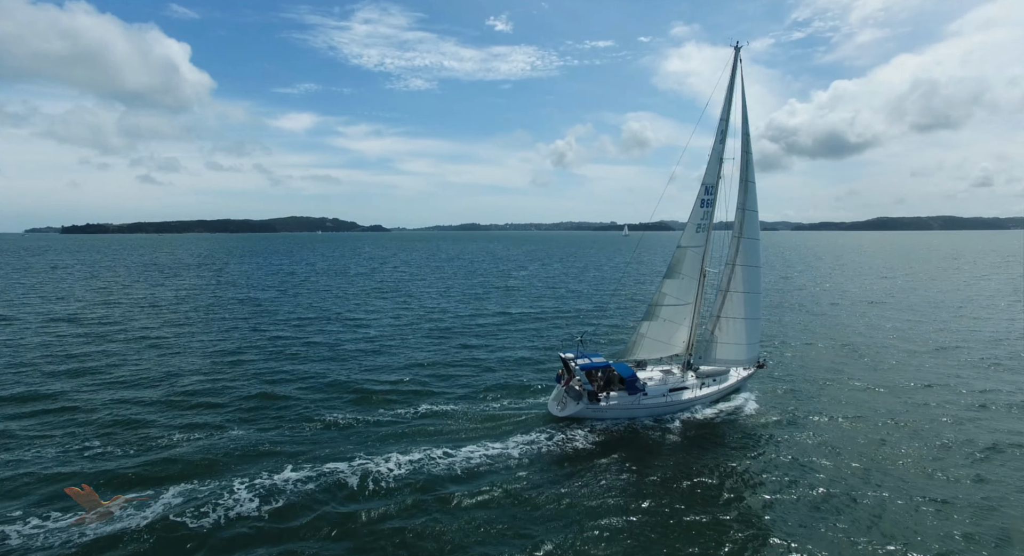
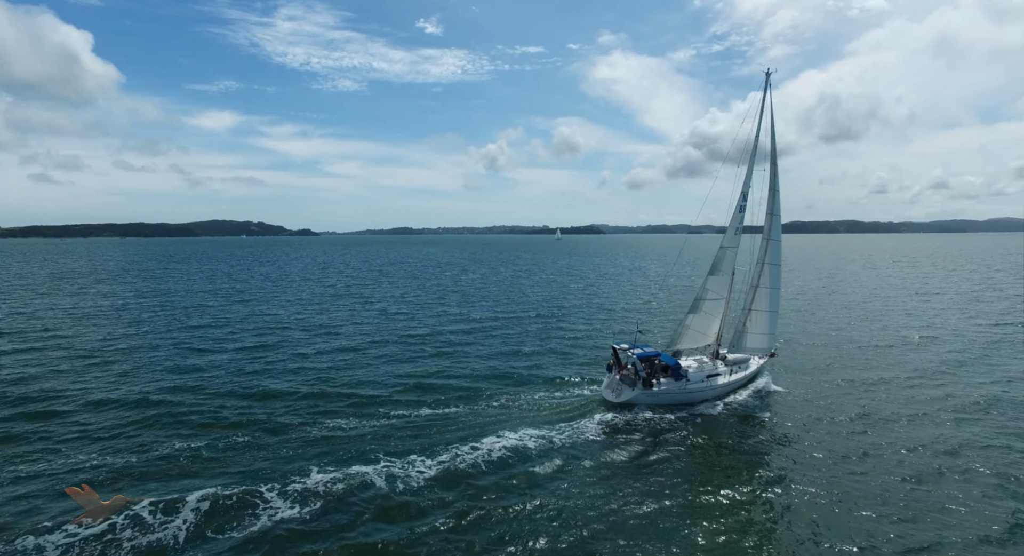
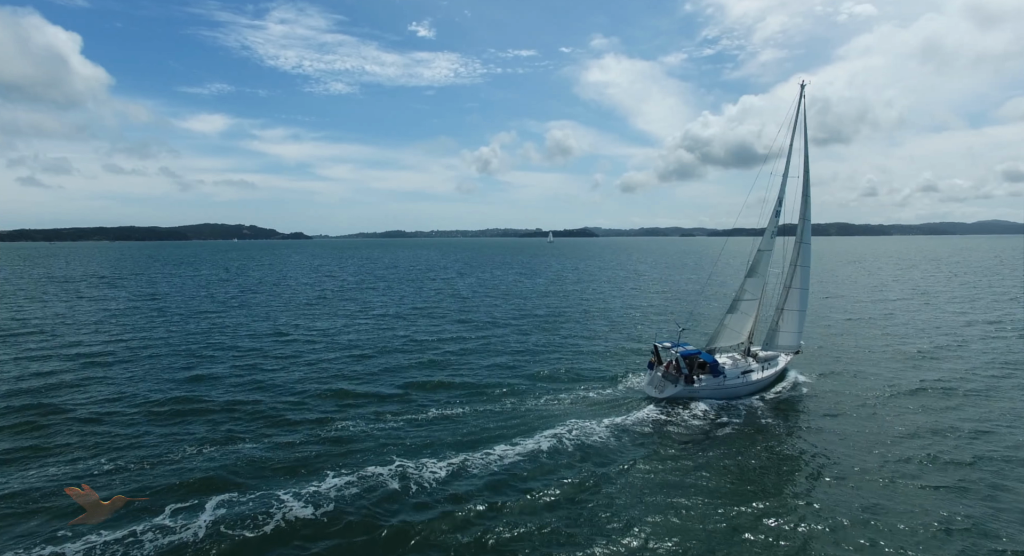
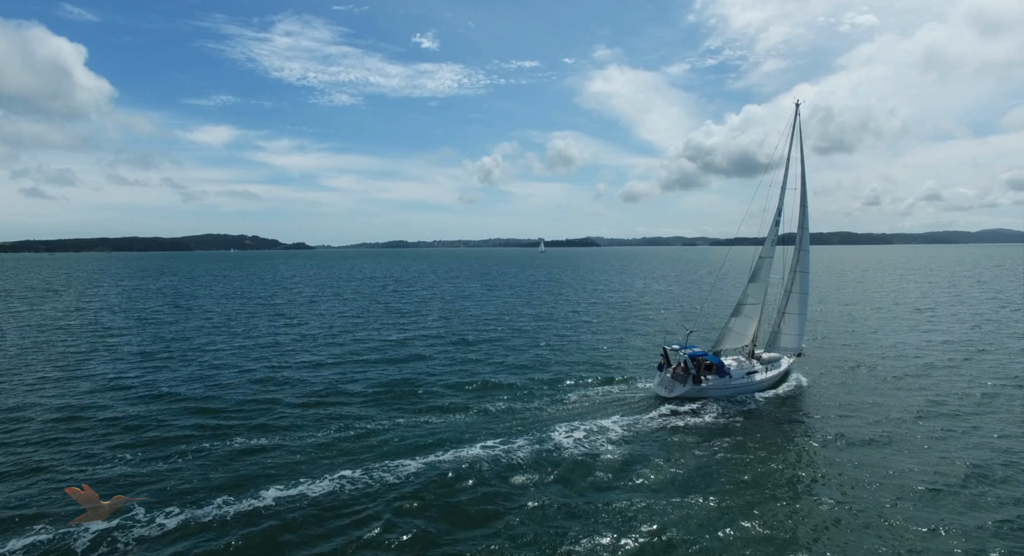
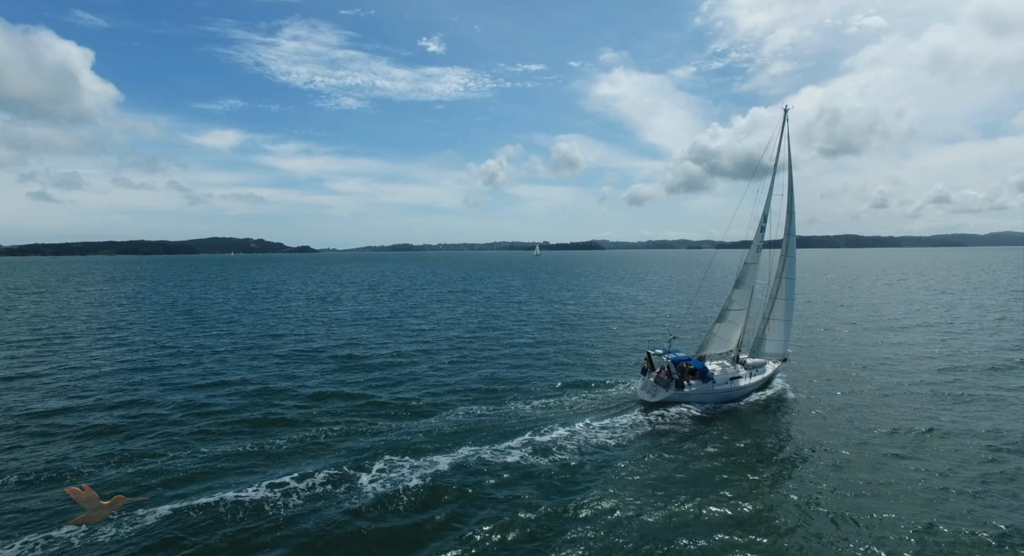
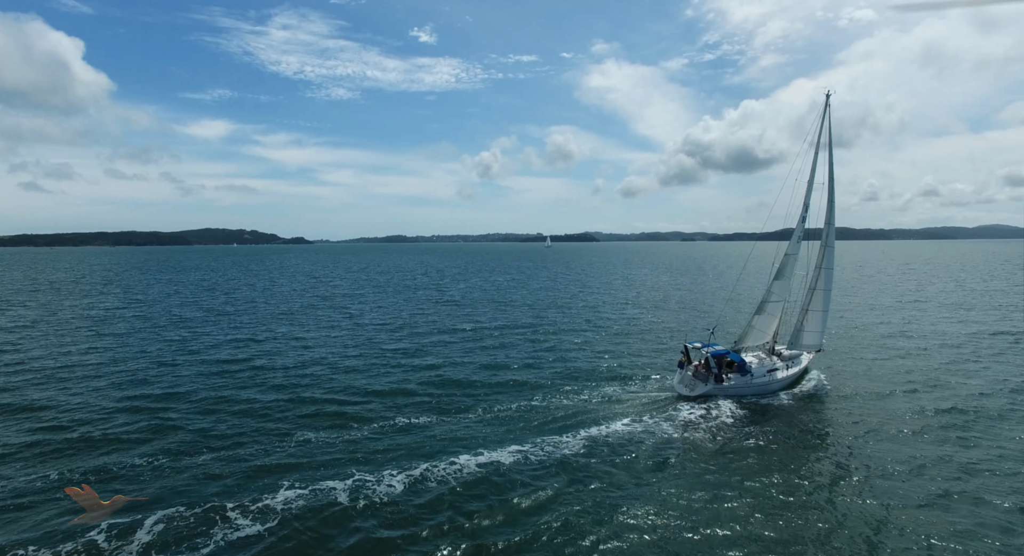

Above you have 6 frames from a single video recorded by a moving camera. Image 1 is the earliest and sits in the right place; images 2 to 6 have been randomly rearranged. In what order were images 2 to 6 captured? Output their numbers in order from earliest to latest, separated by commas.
2, 3, 6, 4, 5
